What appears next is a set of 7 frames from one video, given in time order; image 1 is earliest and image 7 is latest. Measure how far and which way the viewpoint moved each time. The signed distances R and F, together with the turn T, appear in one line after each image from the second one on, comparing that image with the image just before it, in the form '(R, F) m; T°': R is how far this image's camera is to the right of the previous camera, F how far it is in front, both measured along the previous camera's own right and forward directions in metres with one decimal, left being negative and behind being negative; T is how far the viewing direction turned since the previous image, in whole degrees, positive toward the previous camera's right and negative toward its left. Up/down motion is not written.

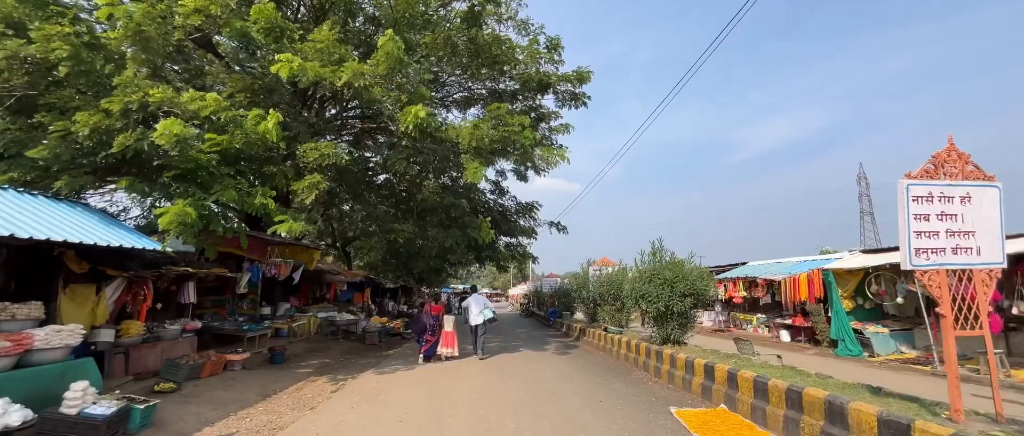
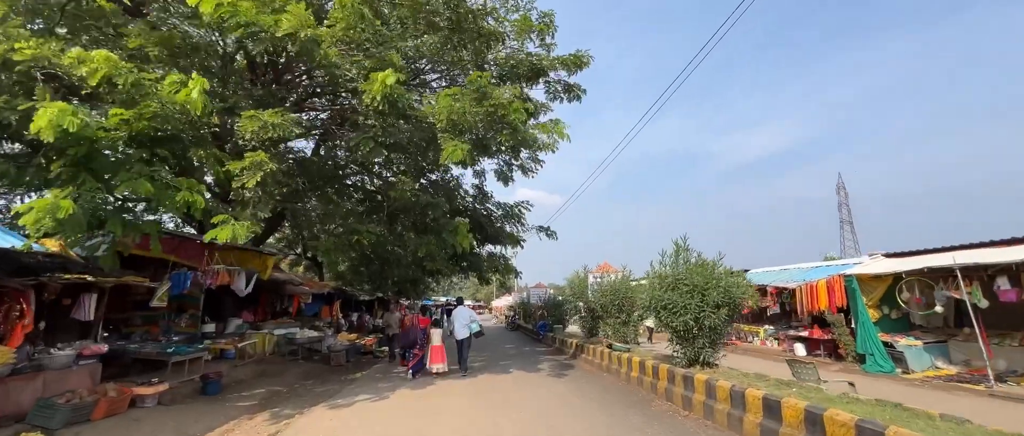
(-0.1, +1.8) m; +2°
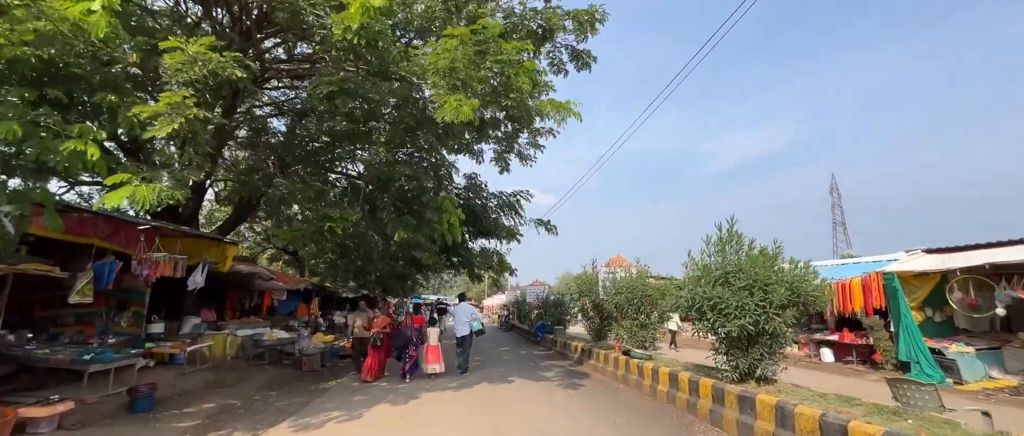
(-0.2, +1.6) m; +1°
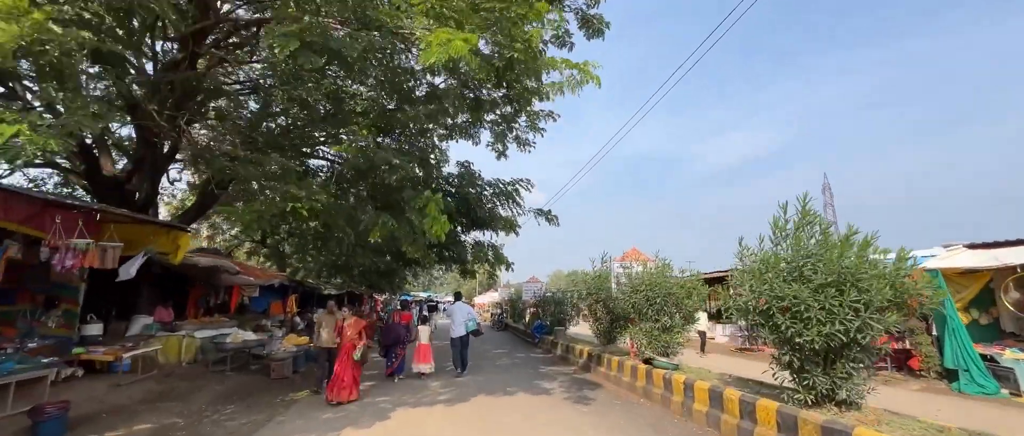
(-0.2, +1.4) m; +1°
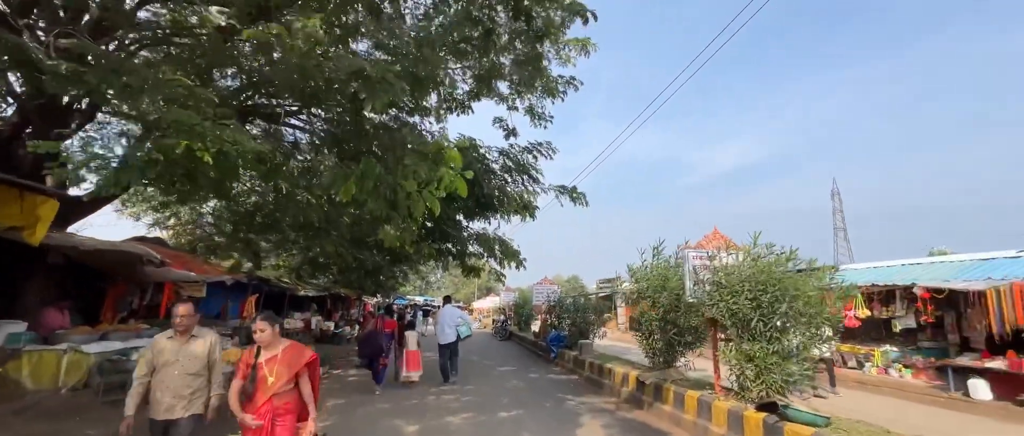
(-0.4, +3.0) m; 0°
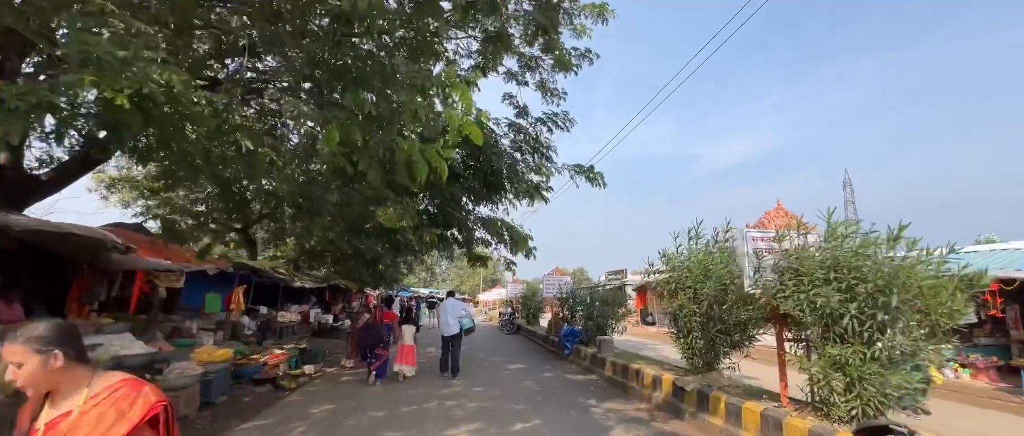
(-0.1, +1.2) m; -1°
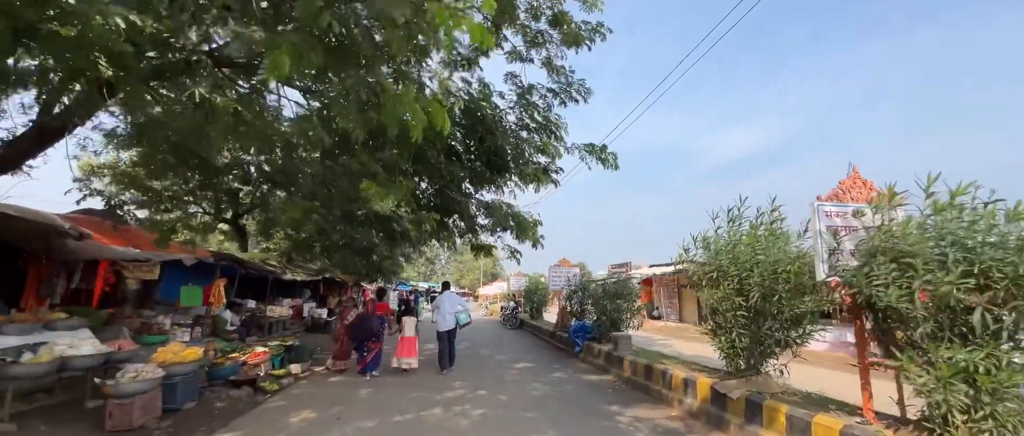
(-0.1, +1.0) m; 0°
